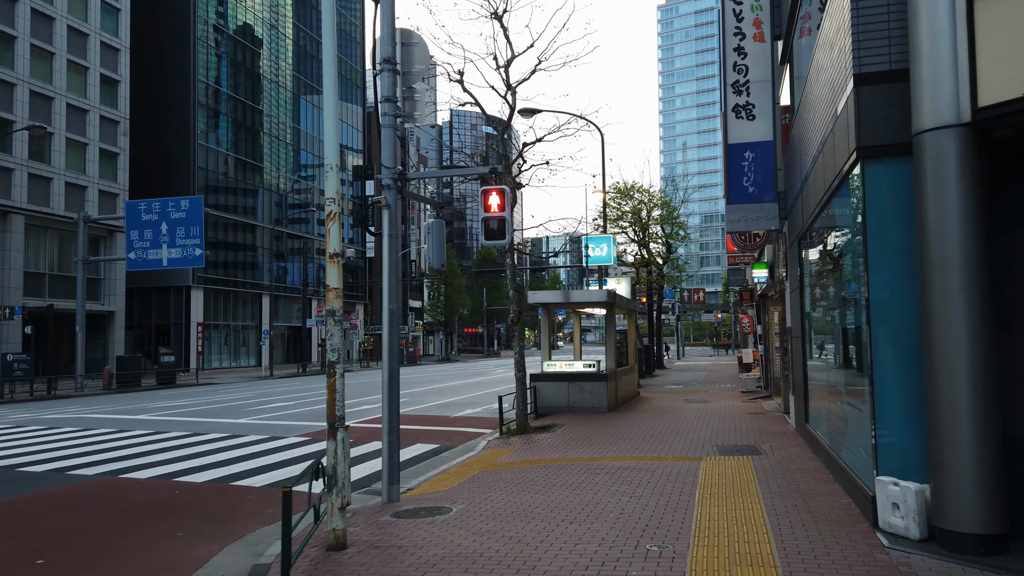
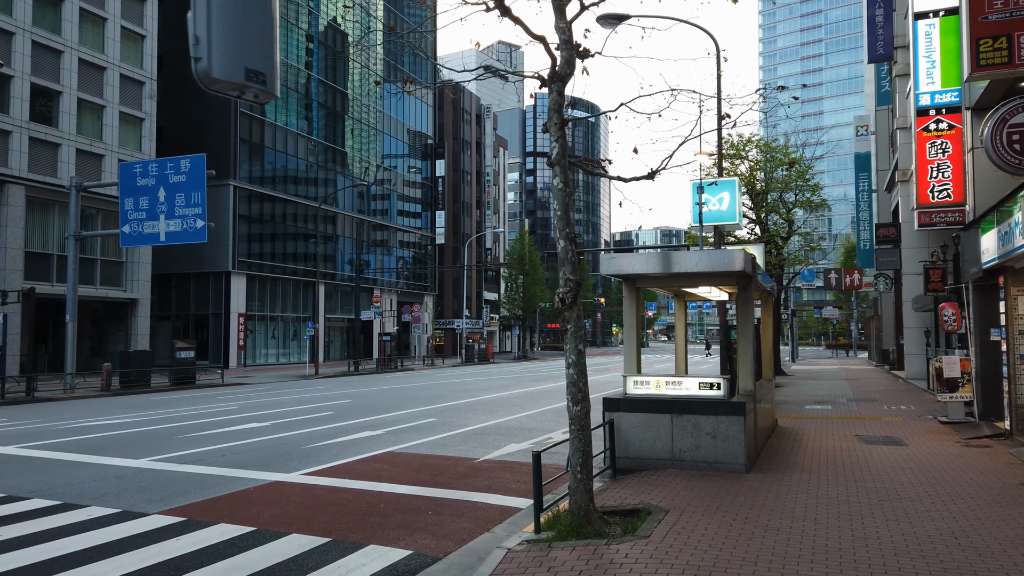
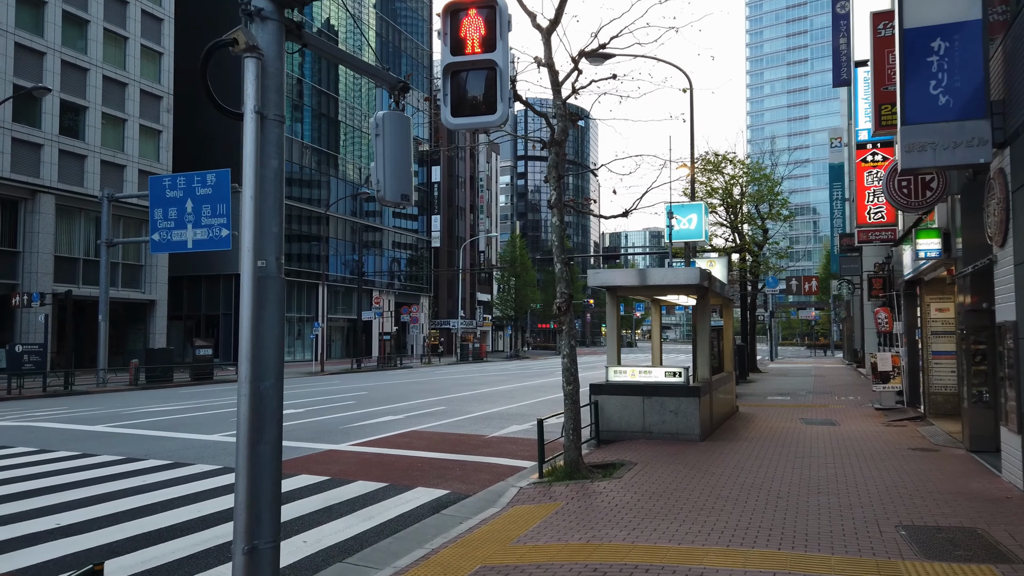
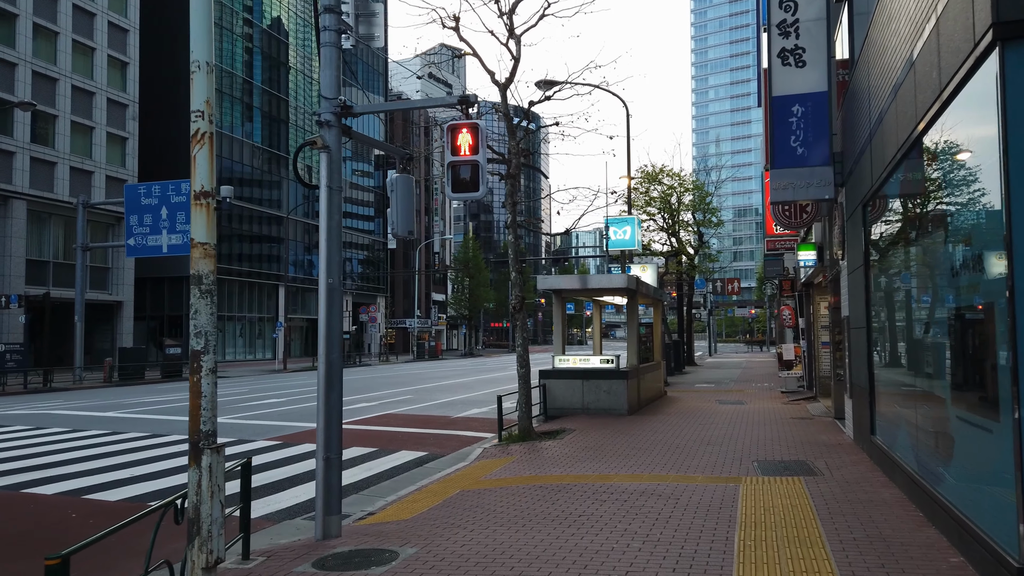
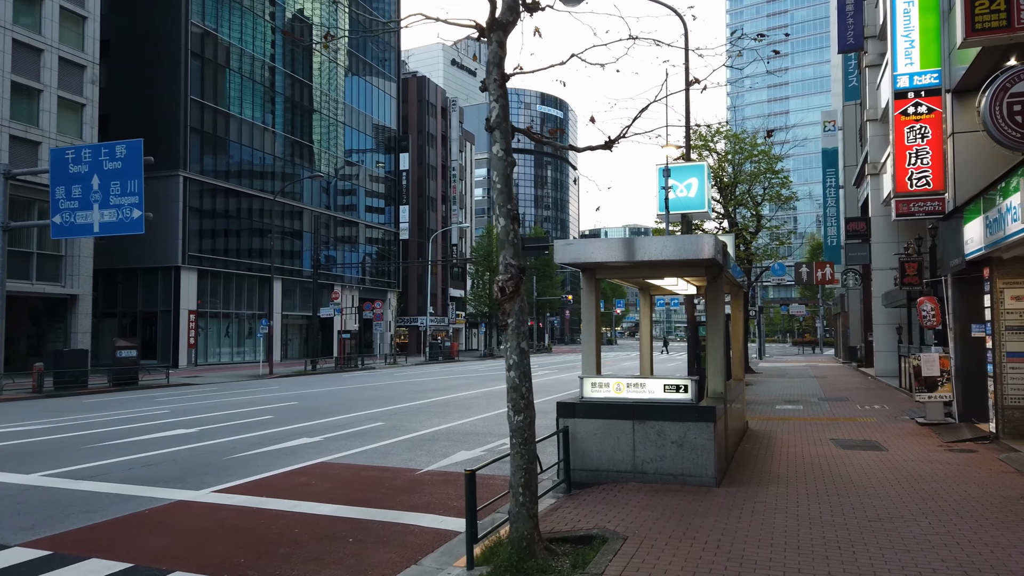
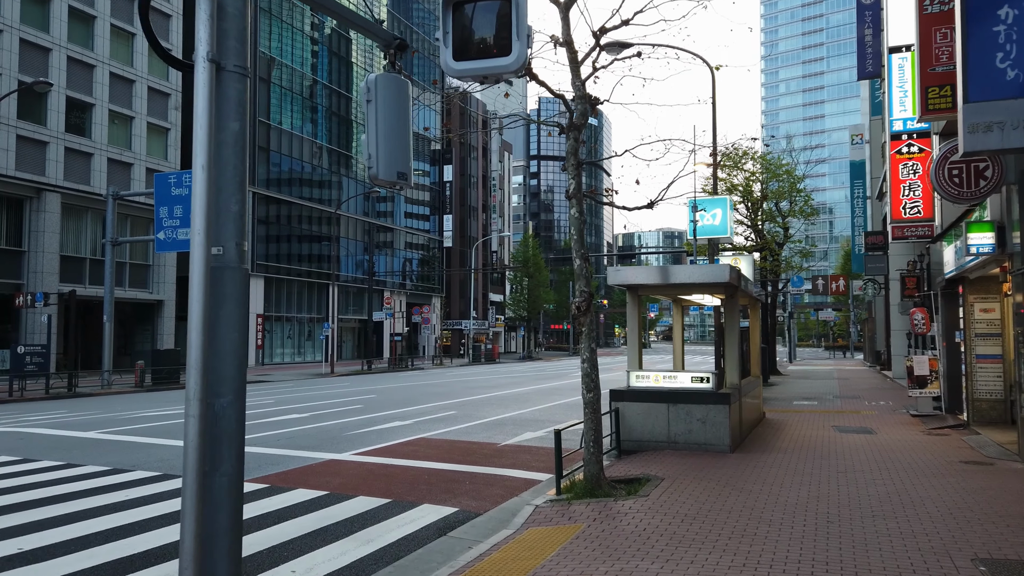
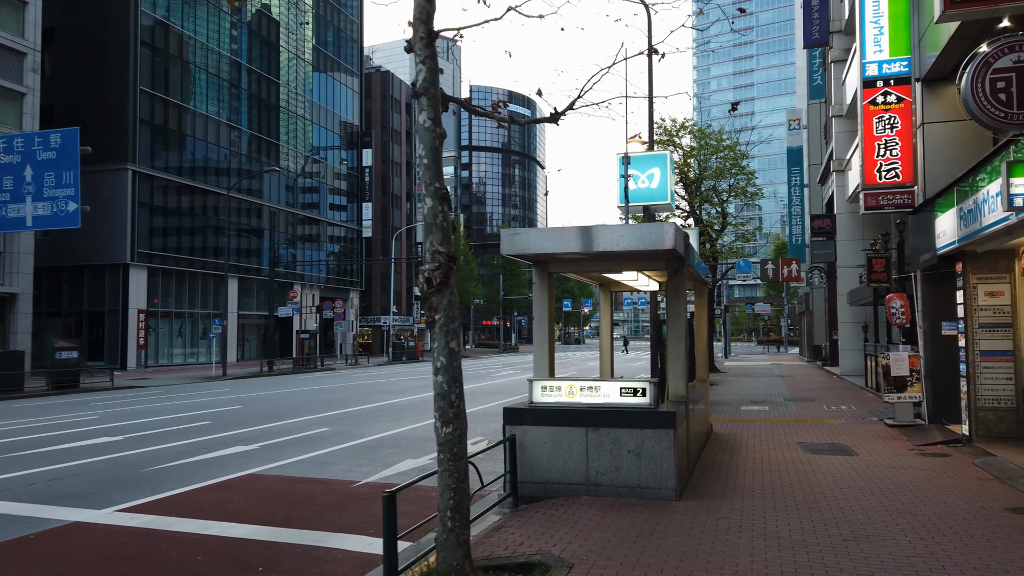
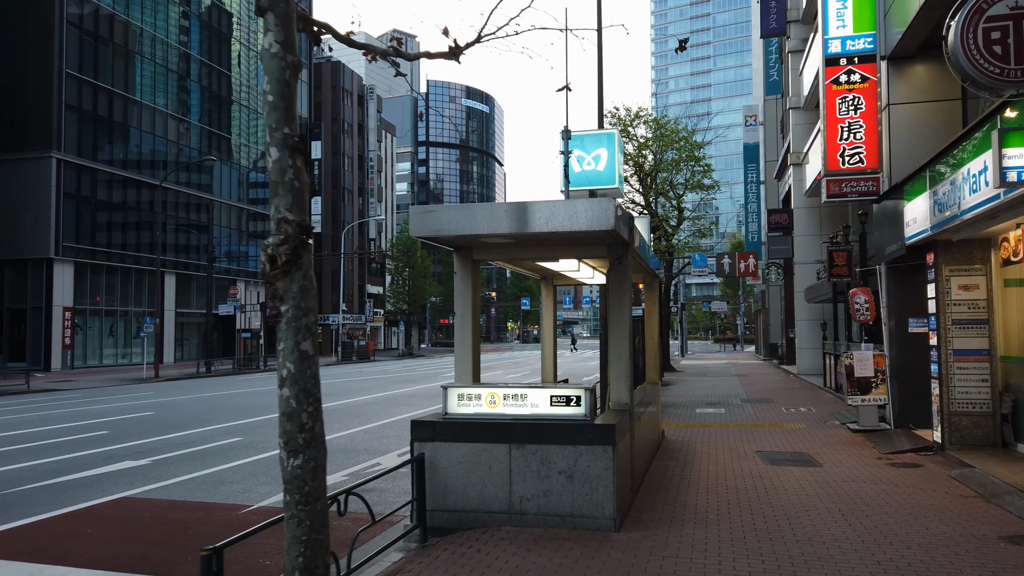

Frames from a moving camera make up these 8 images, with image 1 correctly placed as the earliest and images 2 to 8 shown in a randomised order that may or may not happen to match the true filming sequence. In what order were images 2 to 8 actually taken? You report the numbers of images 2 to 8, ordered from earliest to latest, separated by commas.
4, 3, 6, 2, 5, 7, 8
